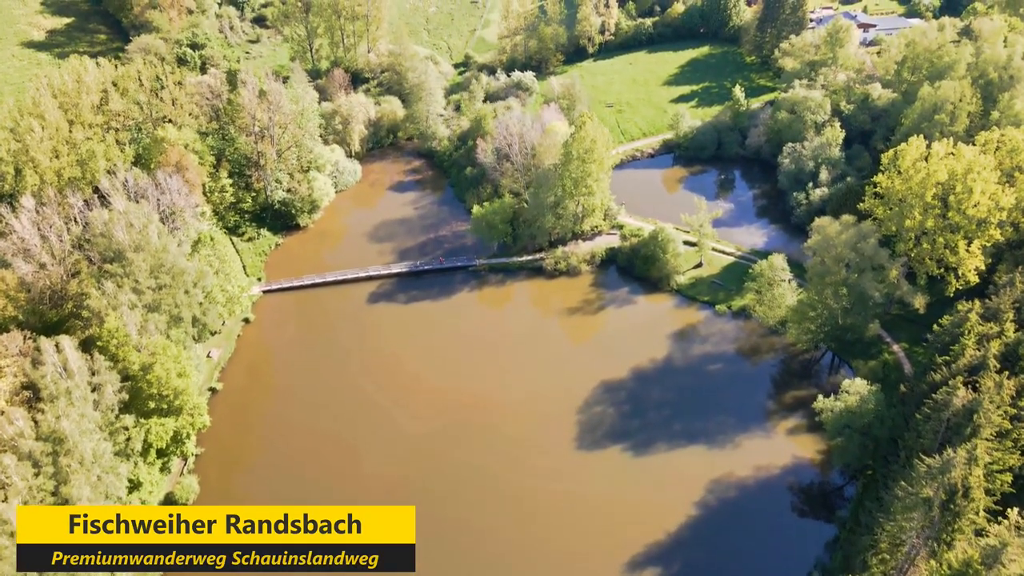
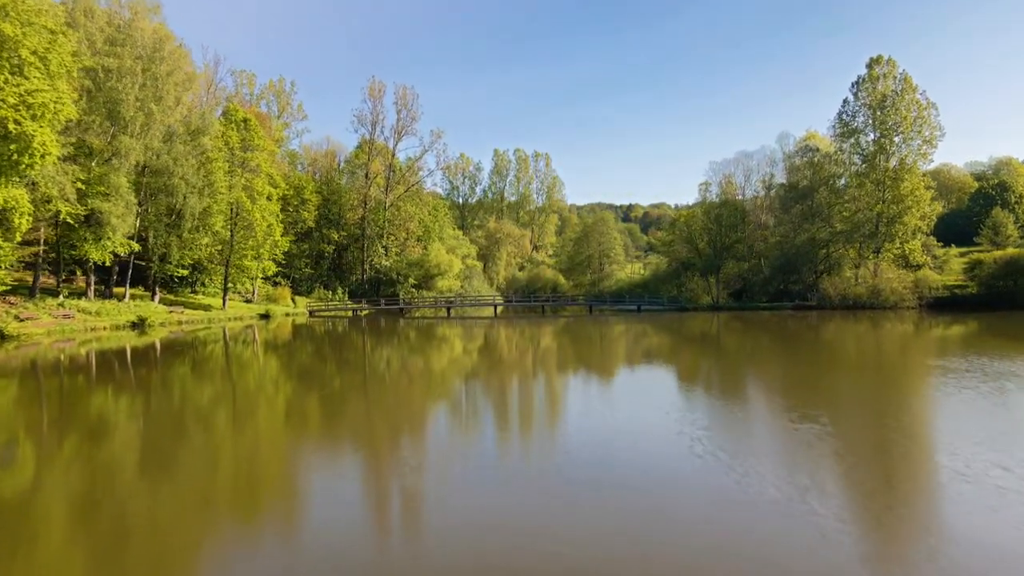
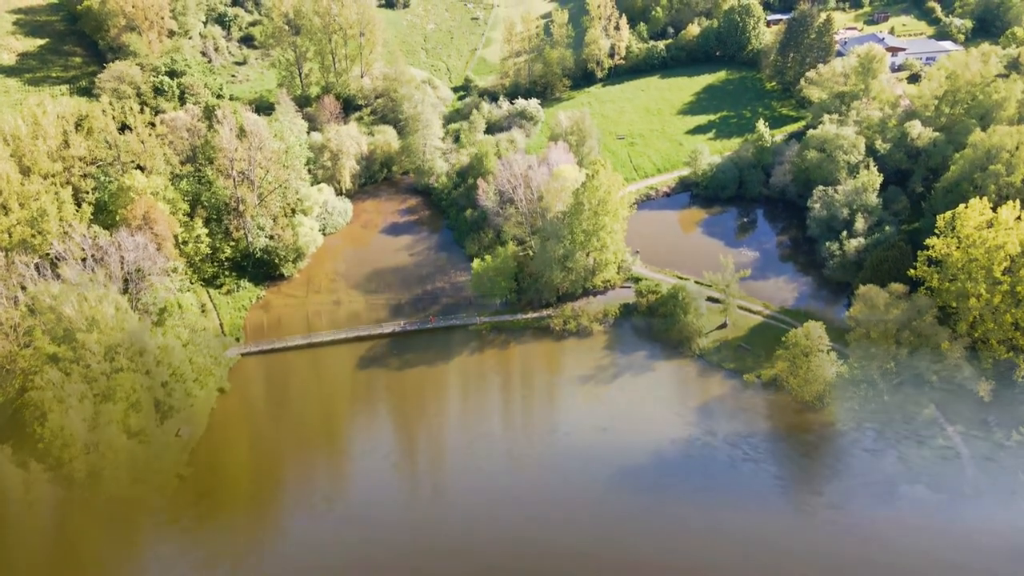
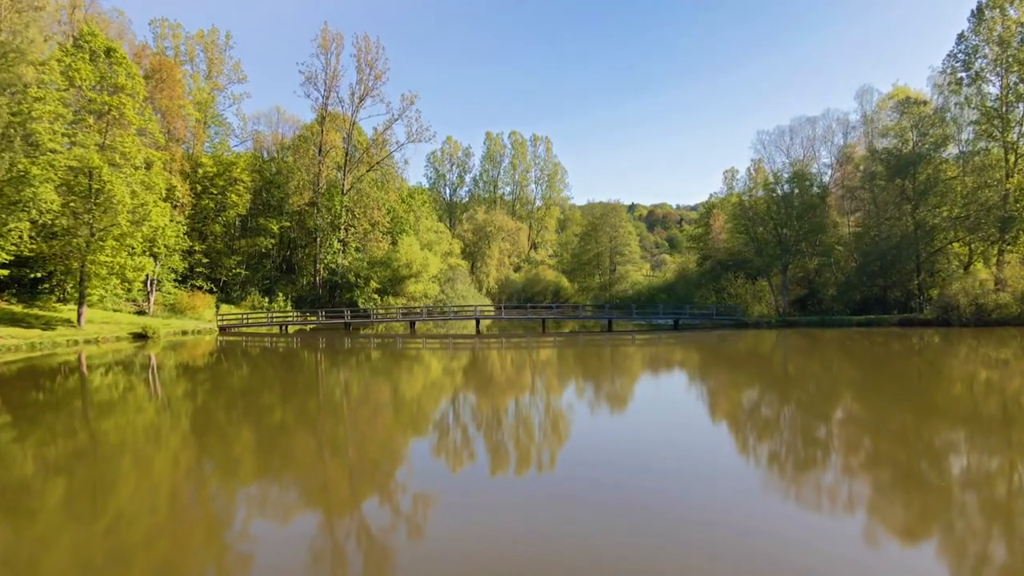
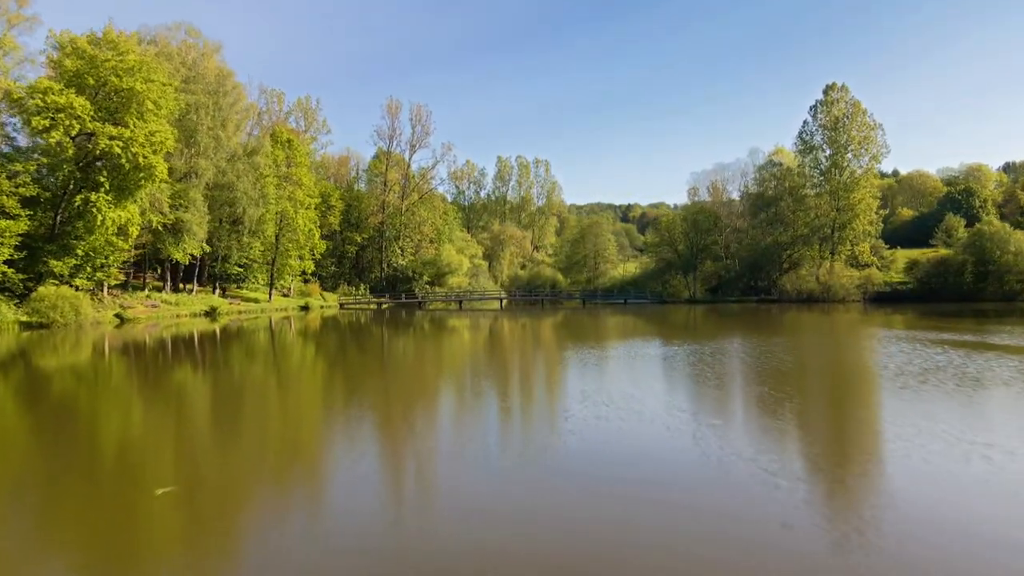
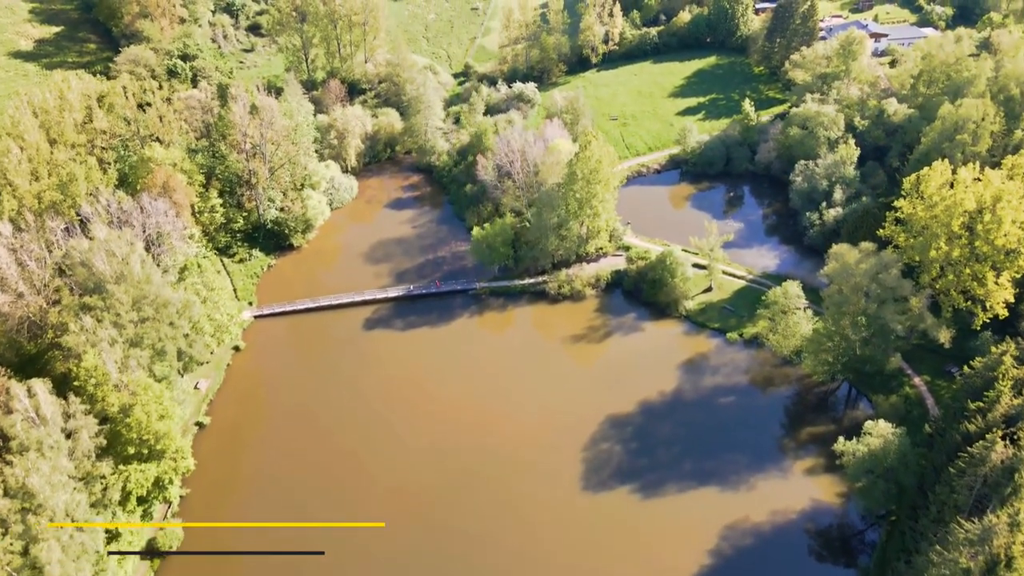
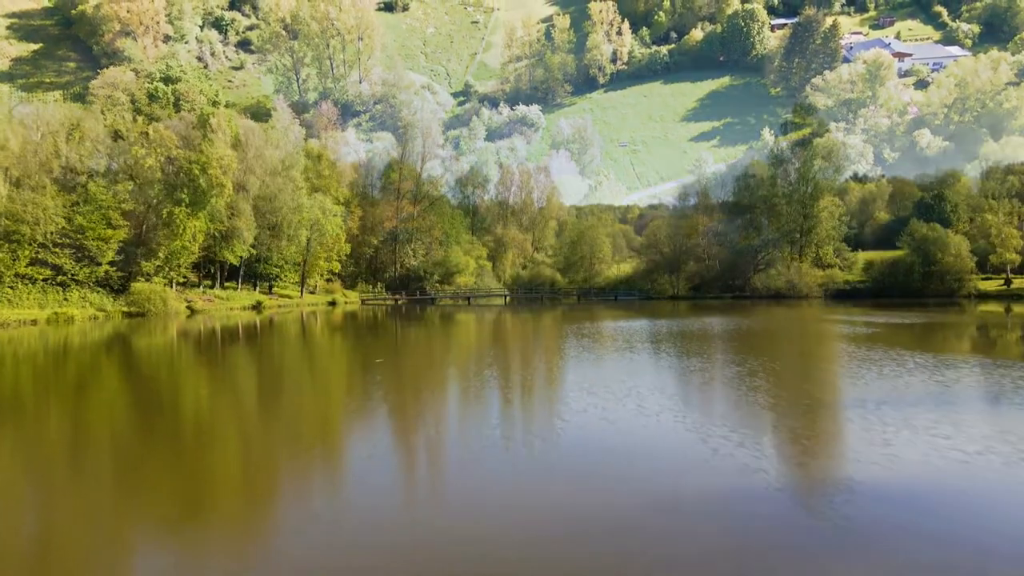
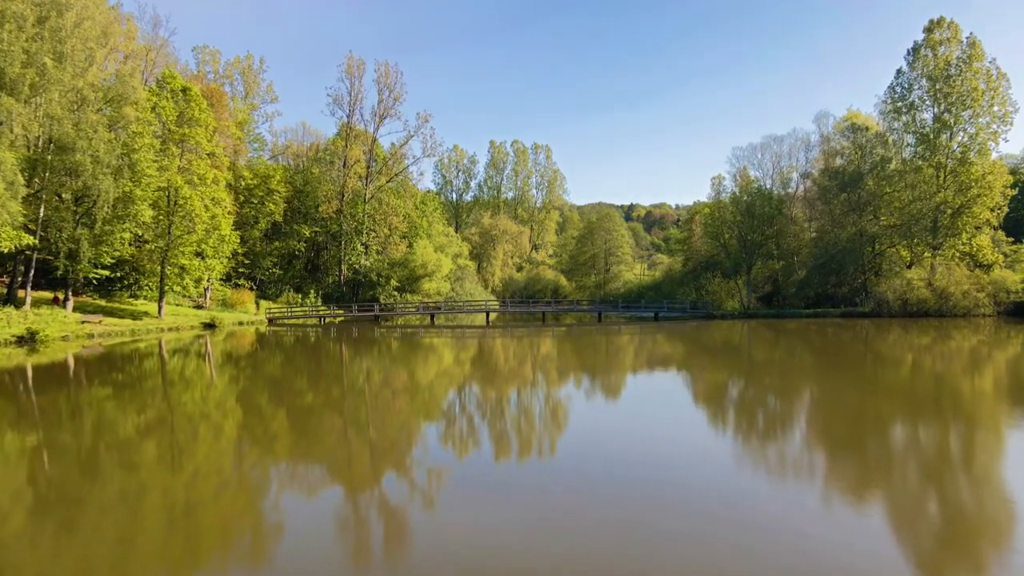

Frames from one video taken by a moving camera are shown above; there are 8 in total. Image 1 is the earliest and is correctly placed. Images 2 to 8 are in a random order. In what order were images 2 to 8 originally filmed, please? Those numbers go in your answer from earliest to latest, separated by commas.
6, 3, 7, 5, 2, 8, 4
